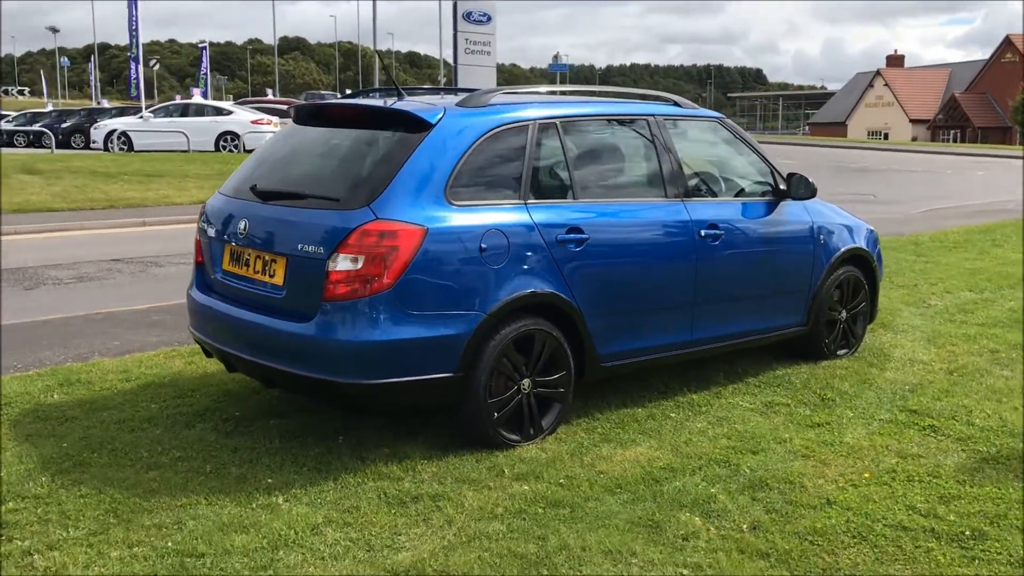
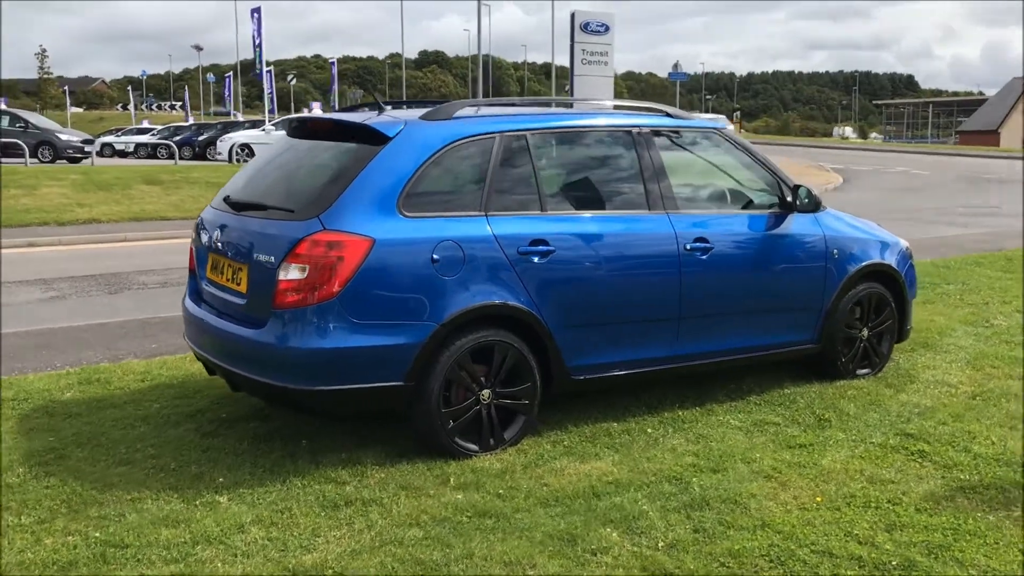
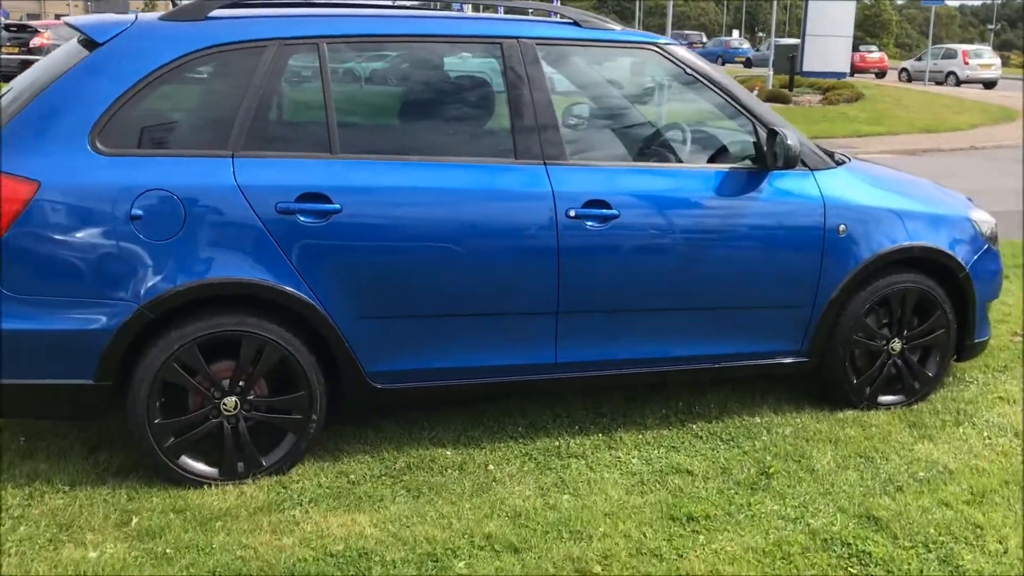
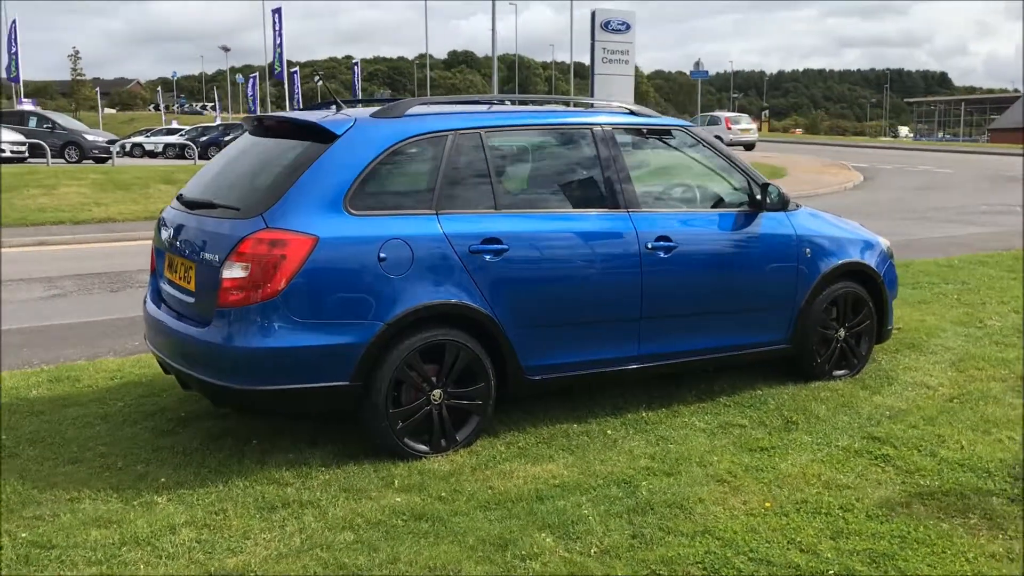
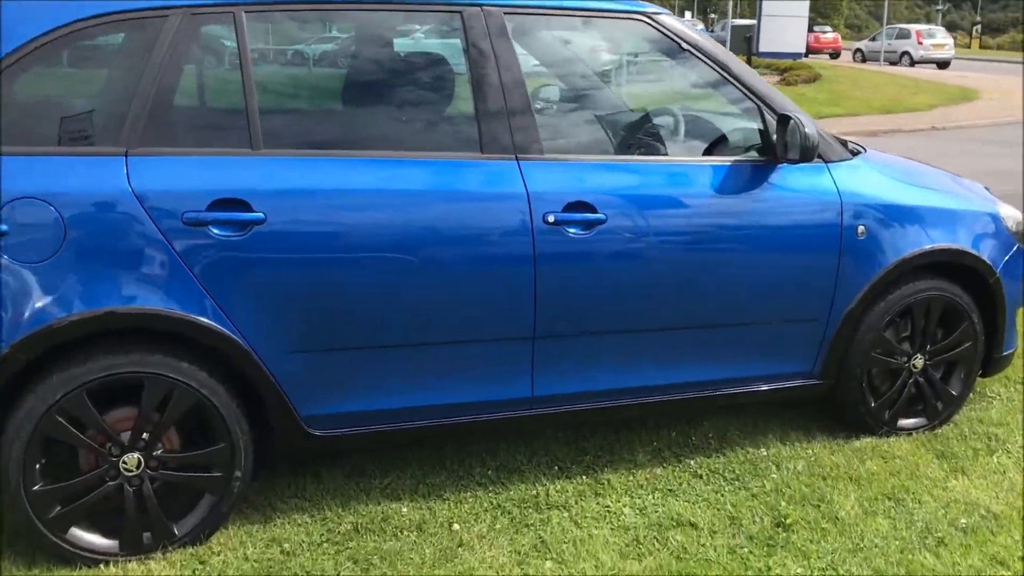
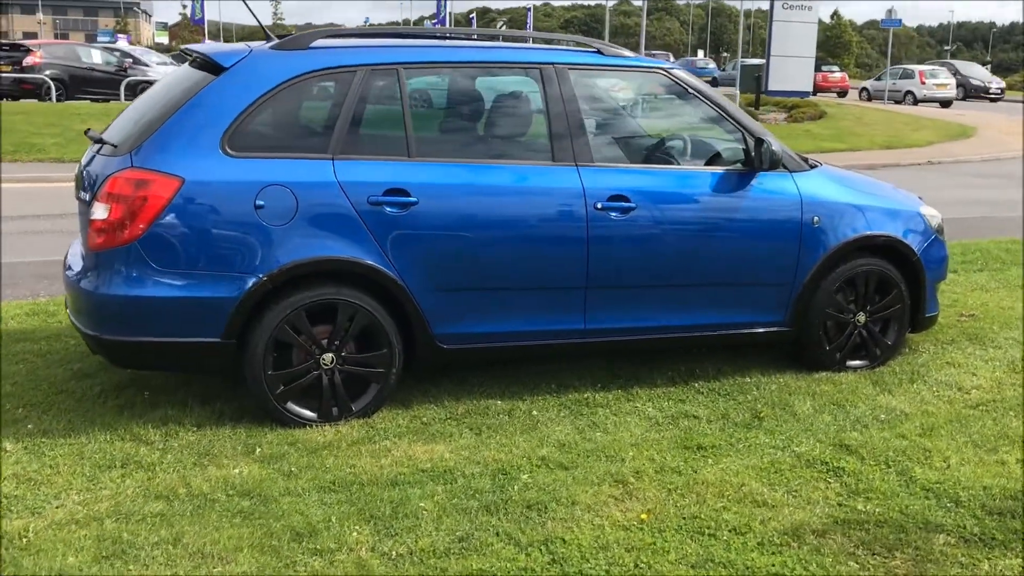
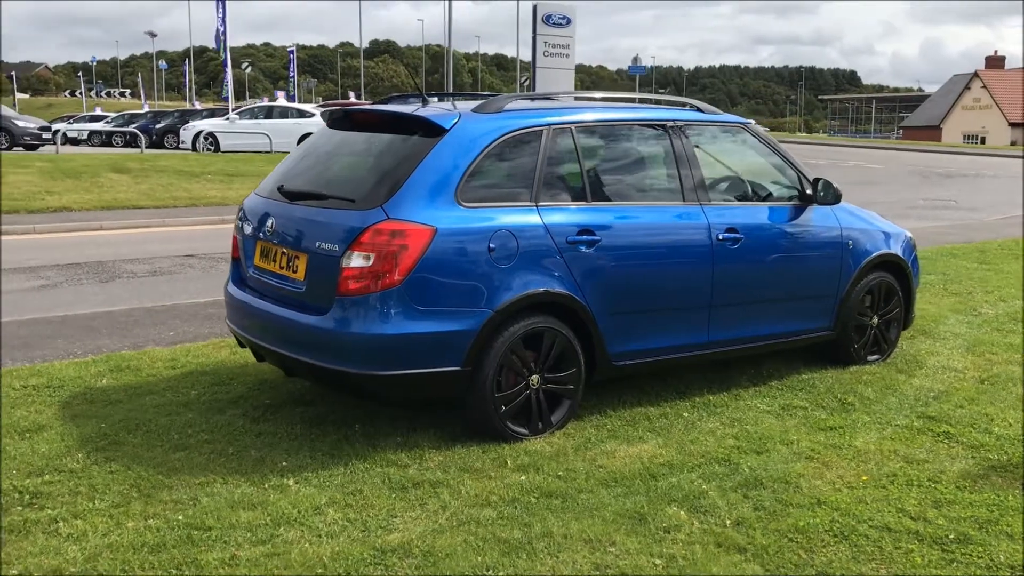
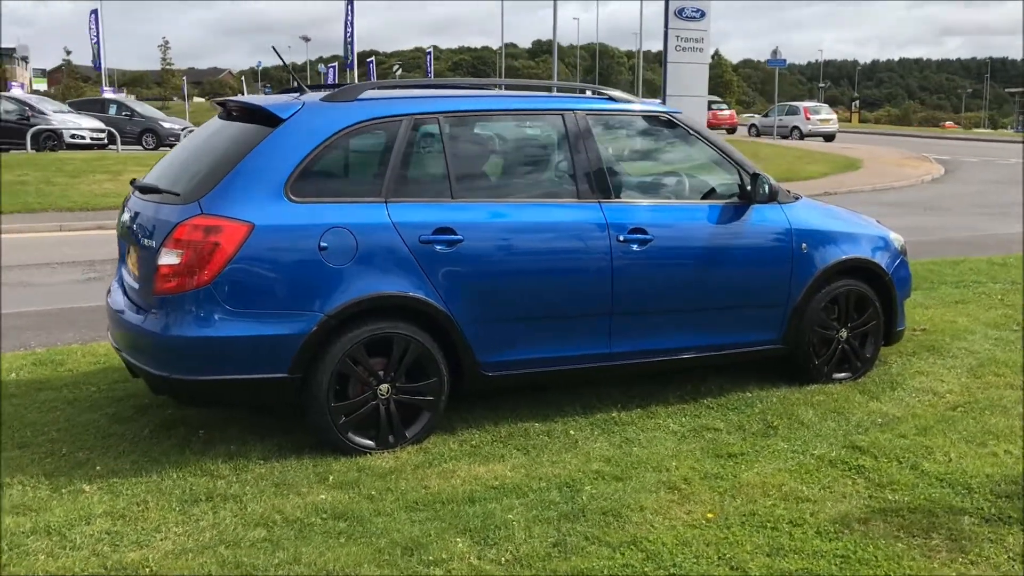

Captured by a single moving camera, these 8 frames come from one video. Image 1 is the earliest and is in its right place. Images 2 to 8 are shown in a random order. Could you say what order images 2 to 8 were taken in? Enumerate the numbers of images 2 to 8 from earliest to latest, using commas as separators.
7, 2, 4, 8, 6, 3, 5
